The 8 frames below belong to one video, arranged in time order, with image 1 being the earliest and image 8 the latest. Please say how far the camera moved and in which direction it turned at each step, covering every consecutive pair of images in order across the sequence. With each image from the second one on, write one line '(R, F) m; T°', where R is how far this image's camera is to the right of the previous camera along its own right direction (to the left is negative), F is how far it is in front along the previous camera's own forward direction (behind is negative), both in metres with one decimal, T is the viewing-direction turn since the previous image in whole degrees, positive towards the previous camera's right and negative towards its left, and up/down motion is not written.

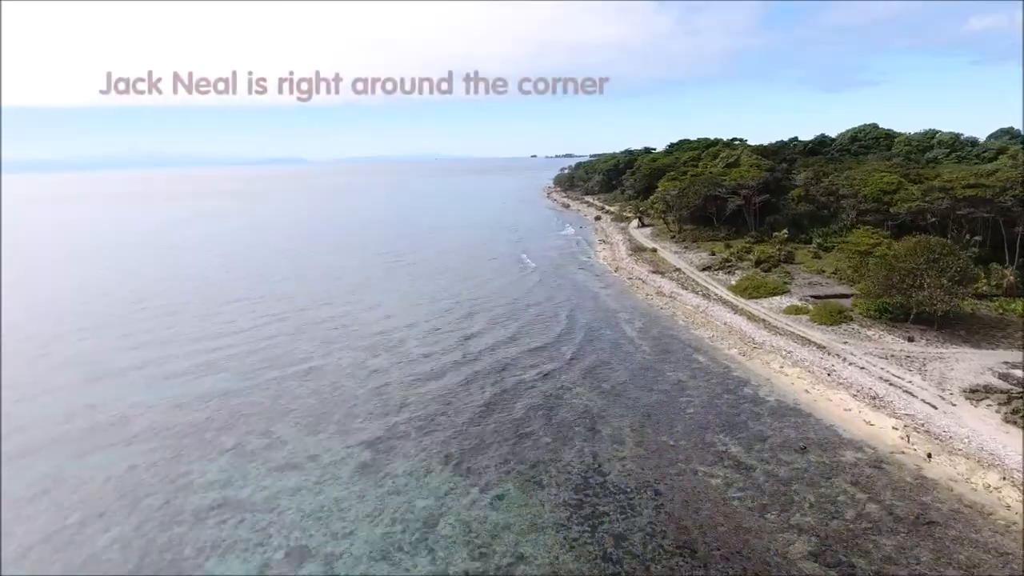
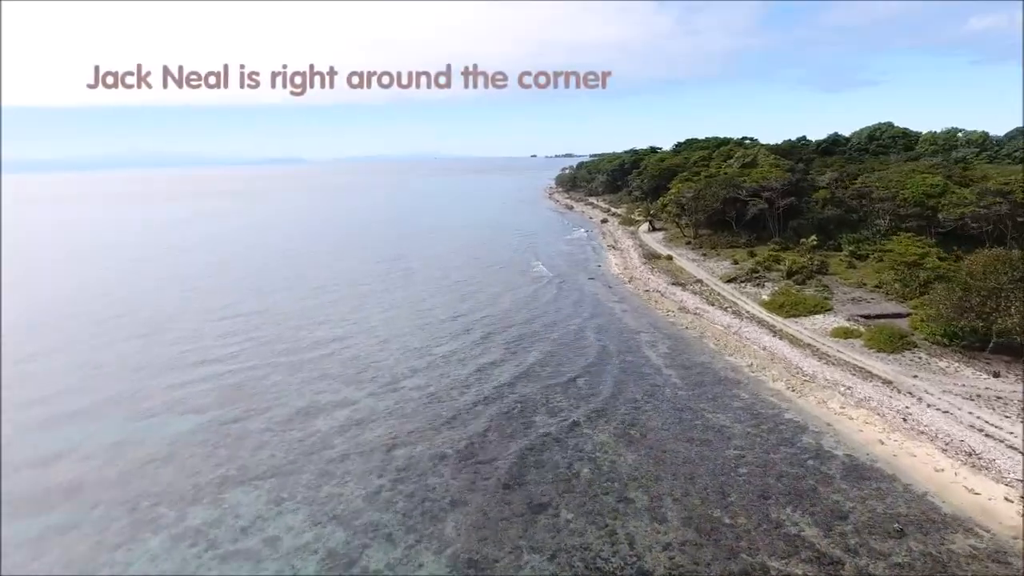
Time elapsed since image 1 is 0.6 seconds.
(-0.2, +3.6) m; 0°
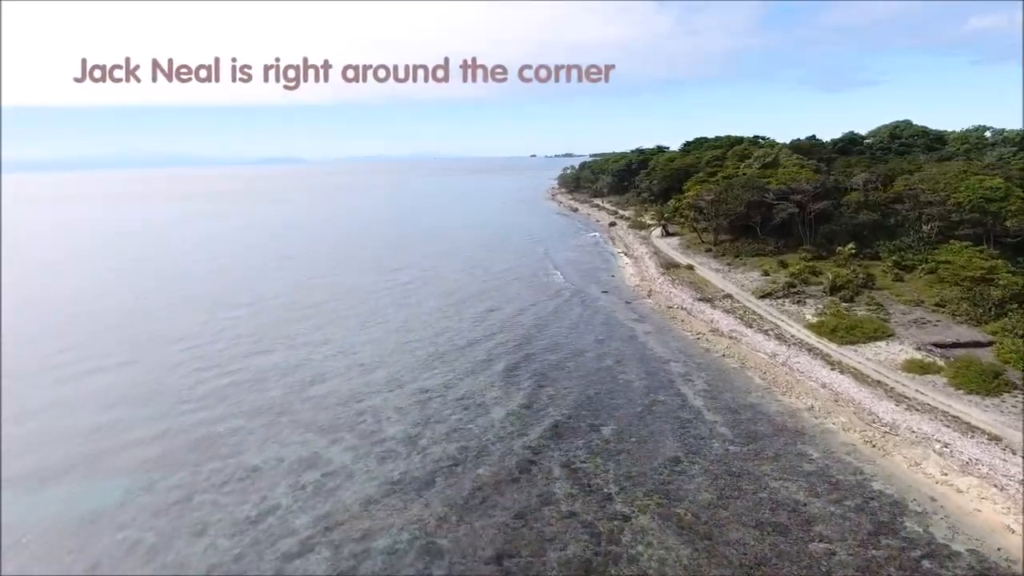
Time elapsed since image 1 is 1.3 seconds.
(-0.2, +3.9) m; 0°
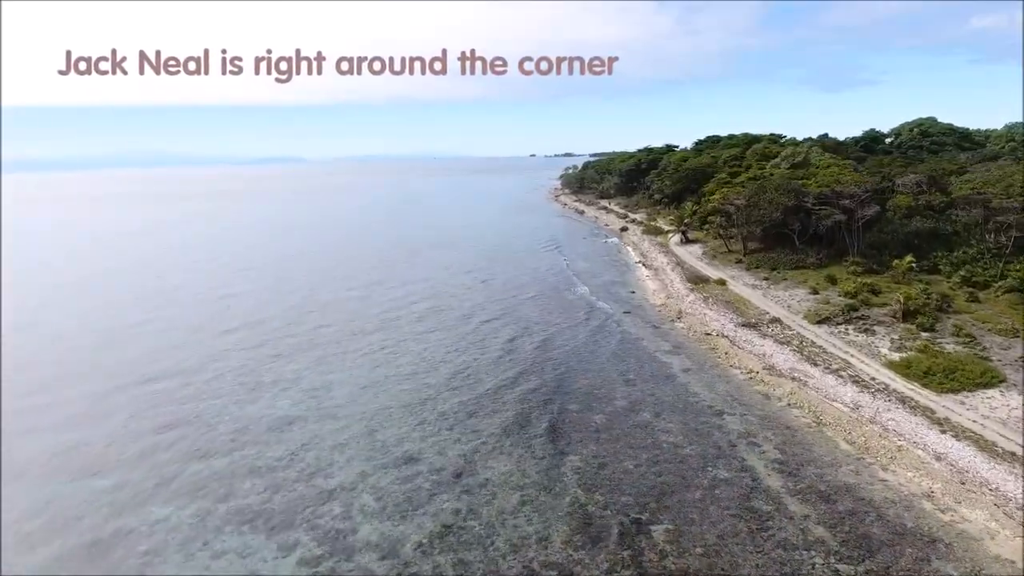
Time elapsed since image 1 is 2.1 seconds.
(-0.3, +4.8) m; 0°
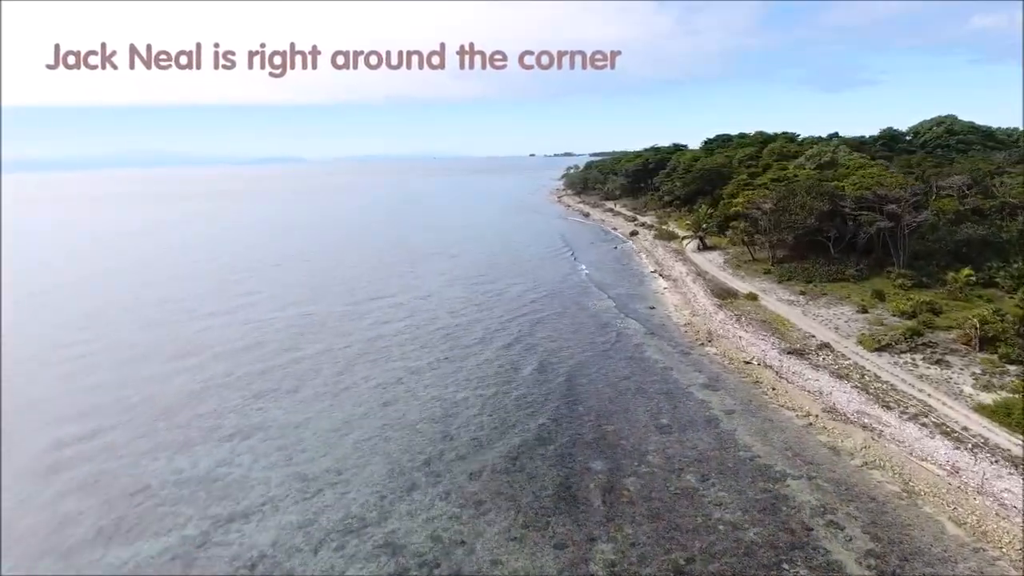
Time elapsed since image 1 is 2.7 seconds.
(-0.2, +3.6) m; 0°
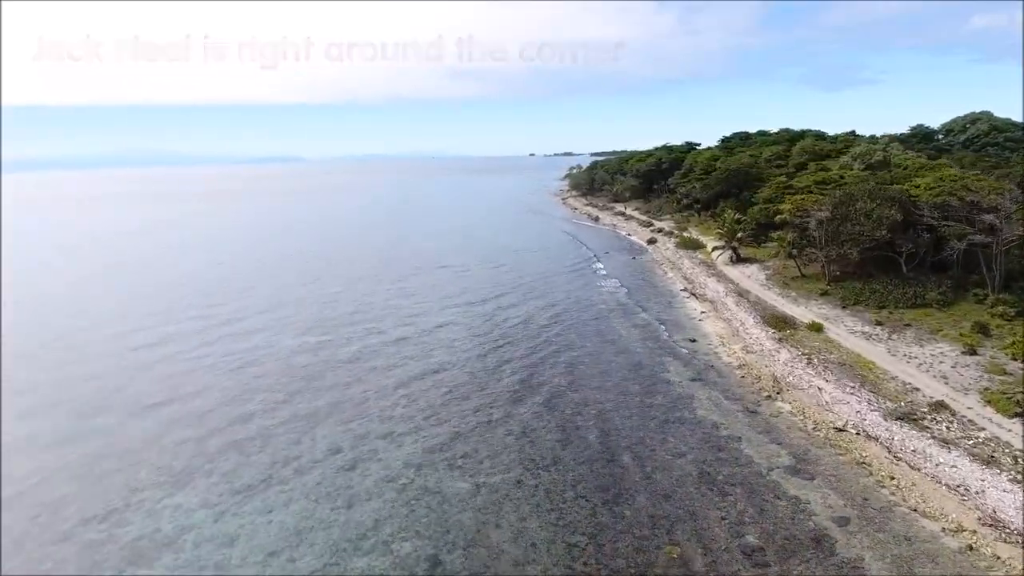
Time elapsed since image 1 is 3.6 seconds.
(-0.3, +5.6) m; 0°
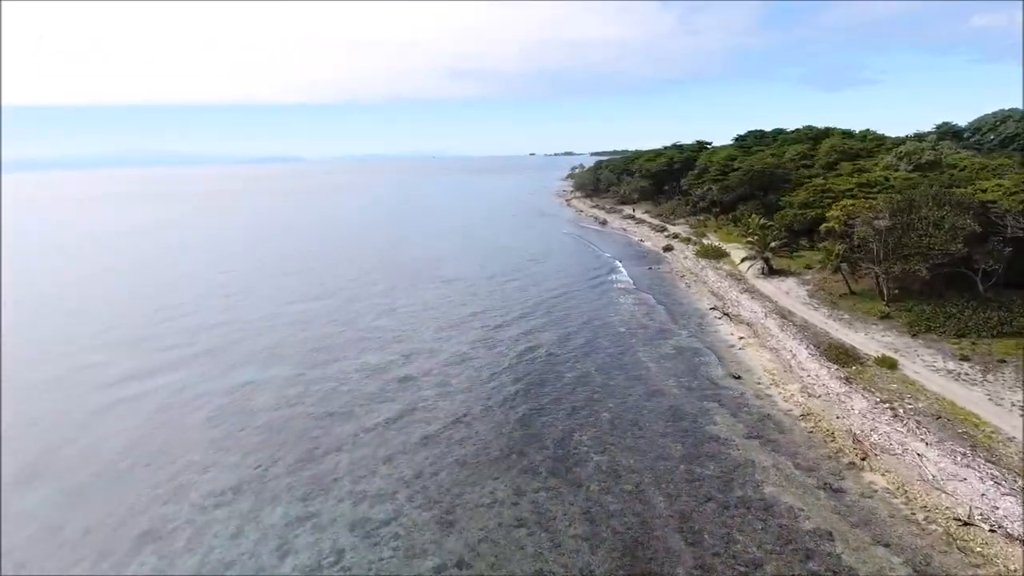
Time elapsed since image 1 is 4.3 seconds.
(-0.2, +4.3) m; 0°
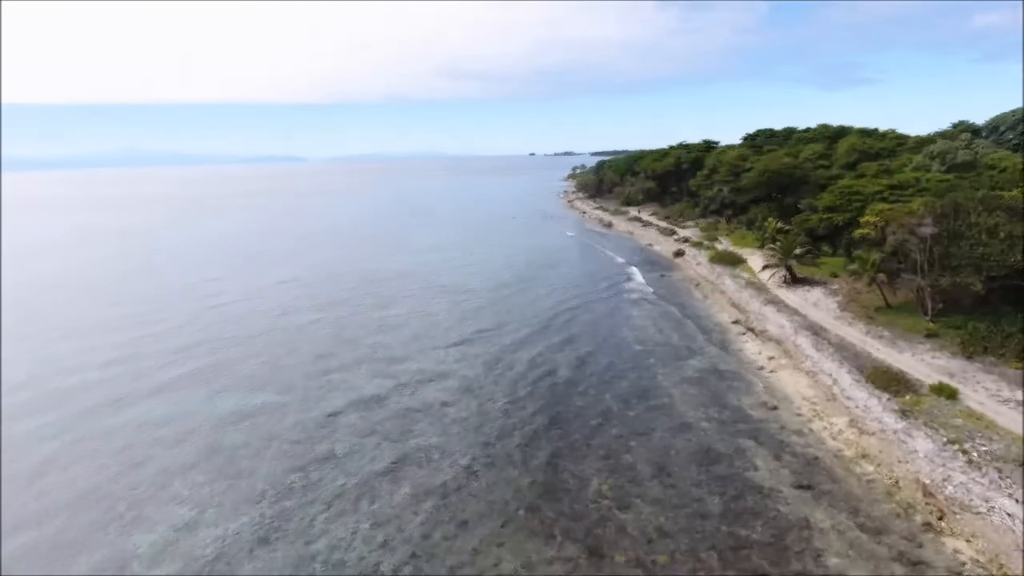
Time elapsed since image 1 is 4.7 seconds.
(-0.1, +2.5) m; 0°
